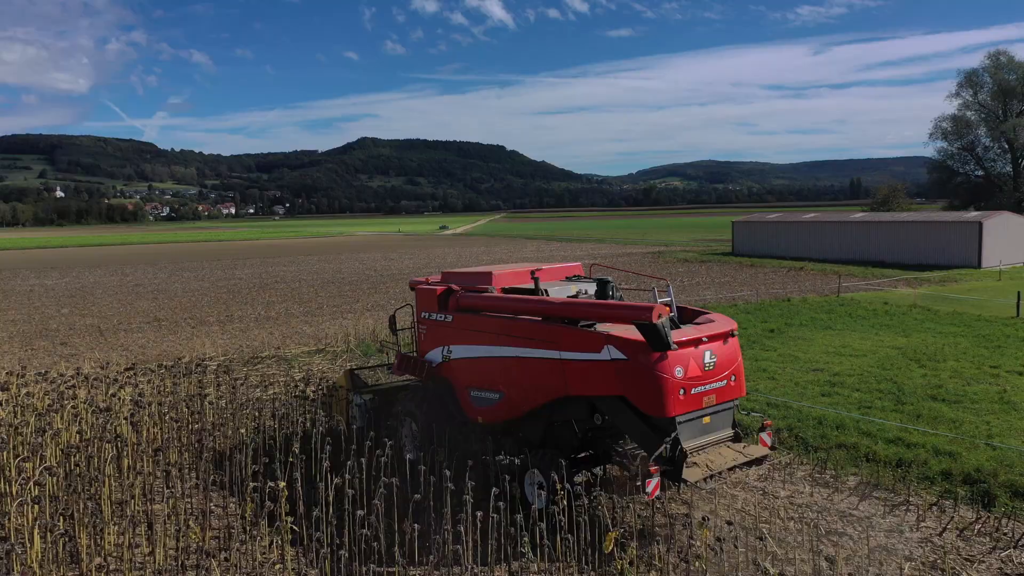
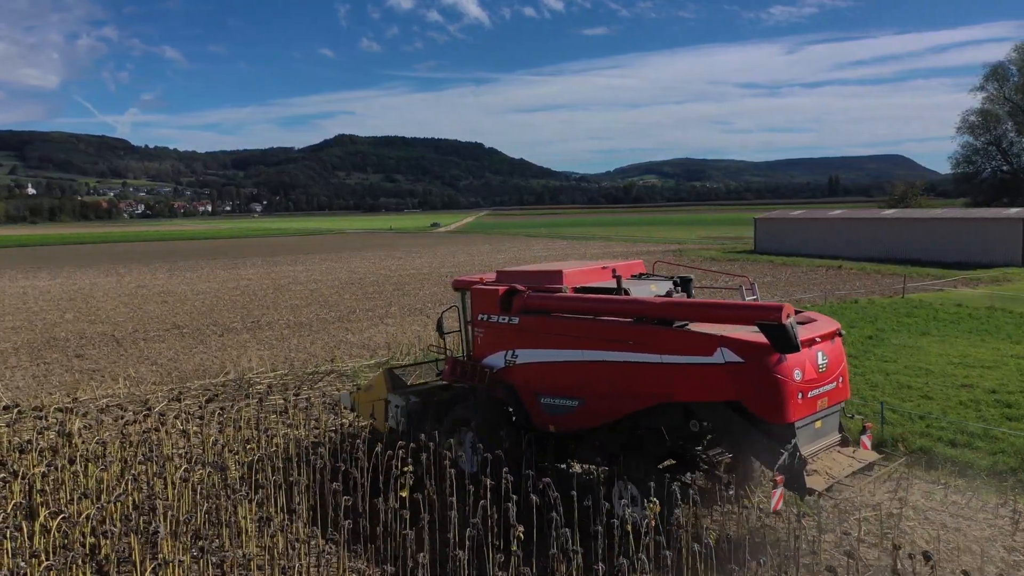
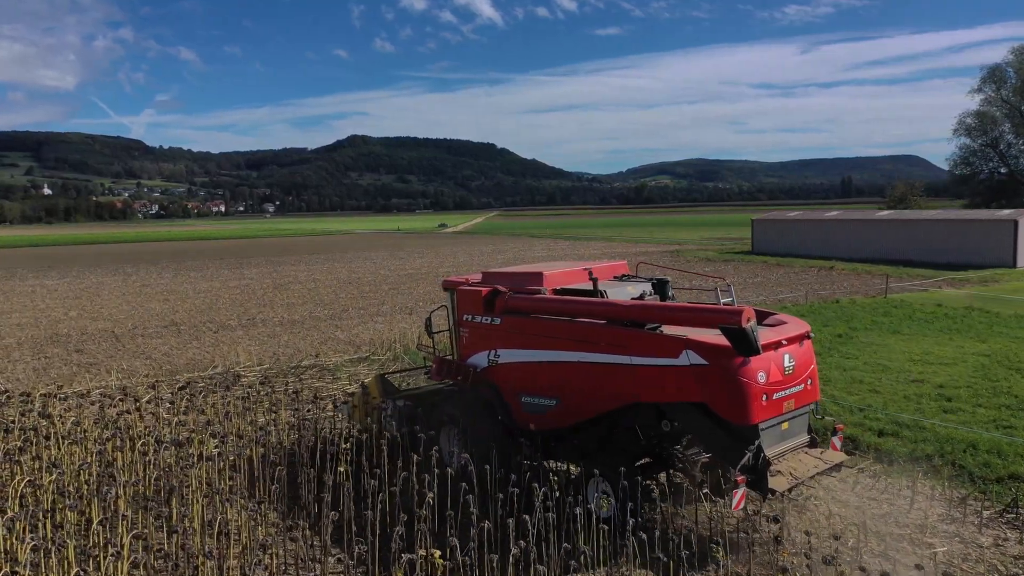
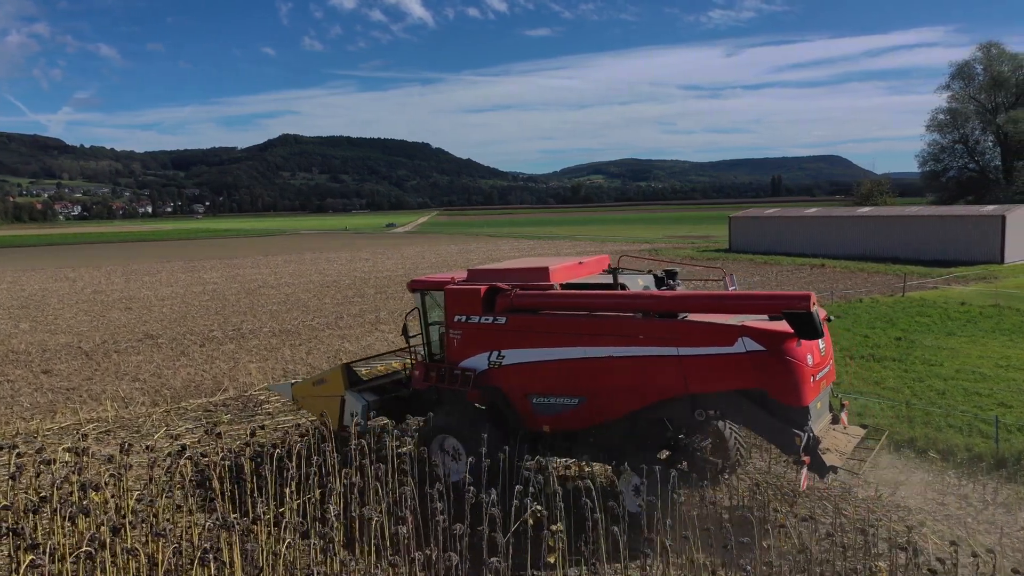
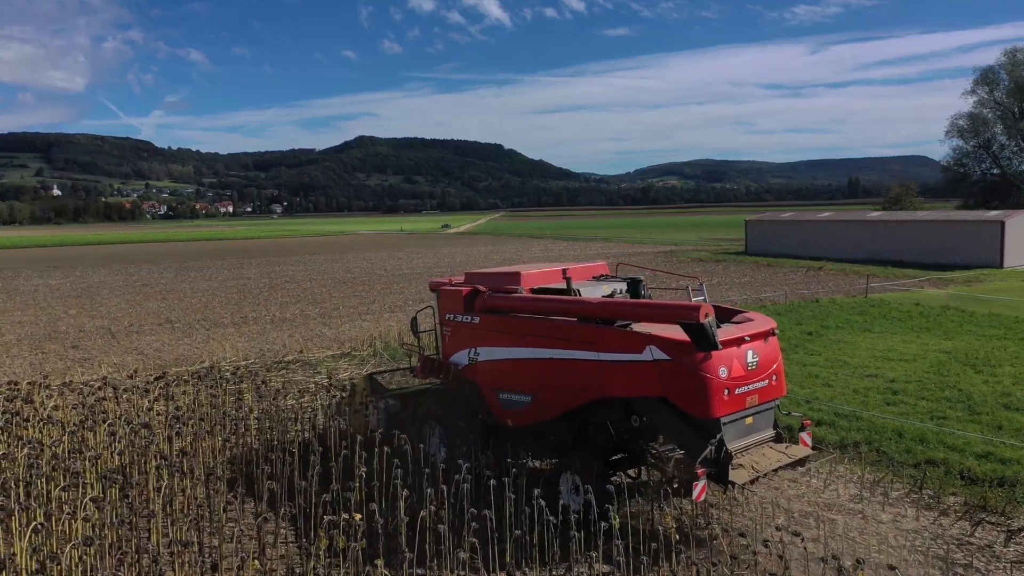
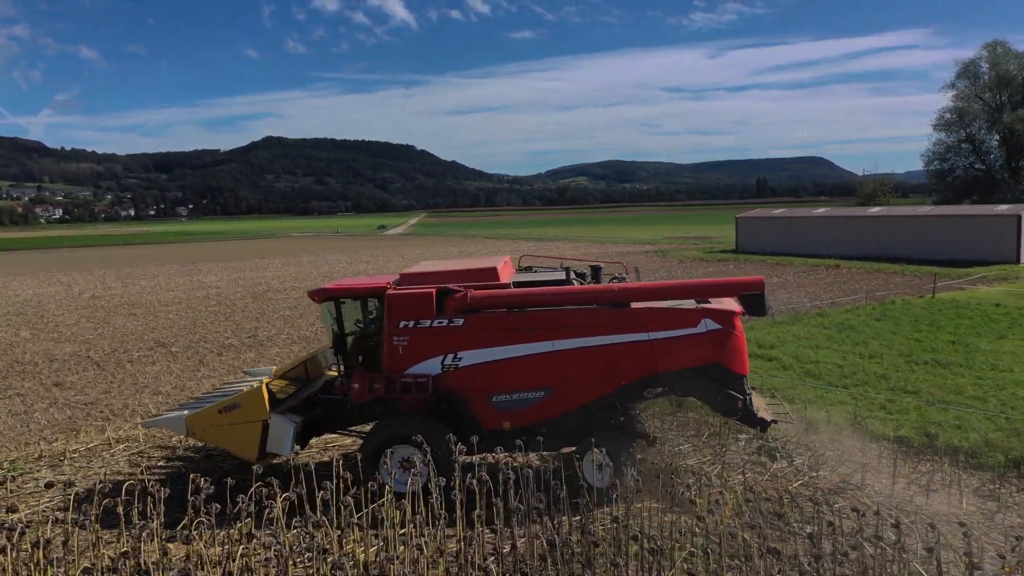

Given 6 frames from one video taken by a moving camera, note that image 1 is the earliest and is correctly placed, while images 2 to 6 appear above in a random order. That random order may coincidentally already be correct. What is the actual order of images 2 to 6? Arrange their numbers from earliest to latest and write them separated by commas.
5, 3, 2, 4, 6
